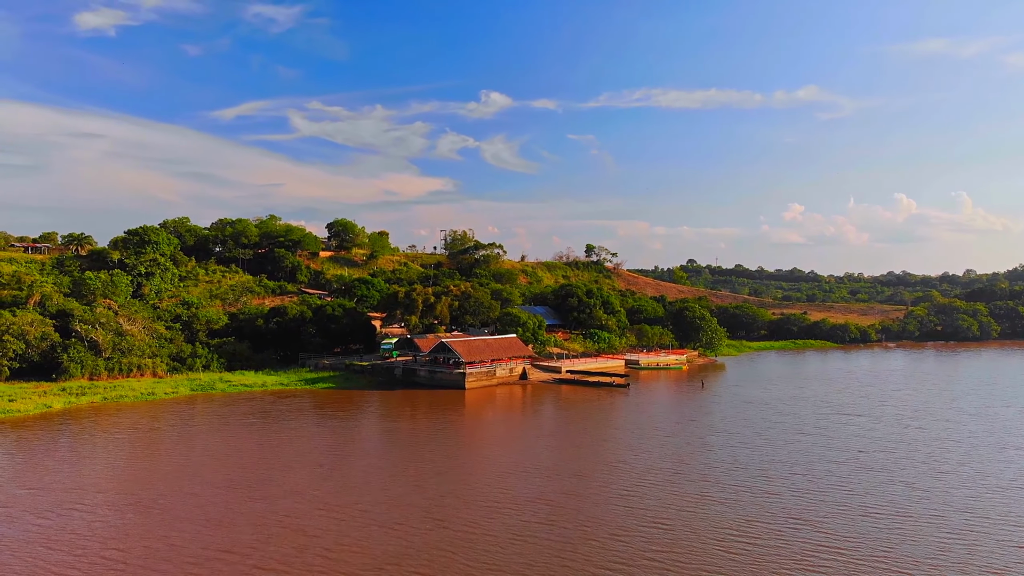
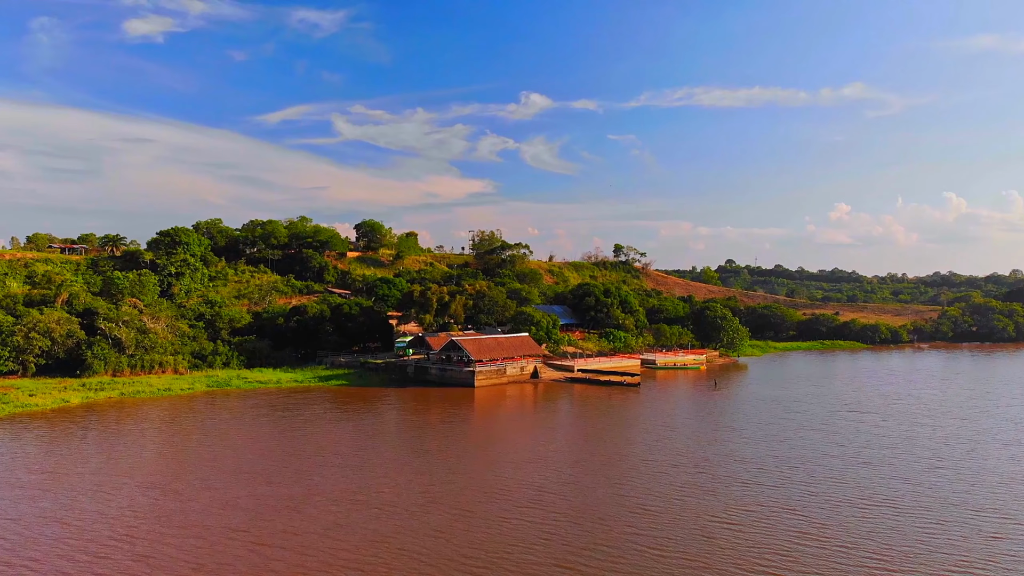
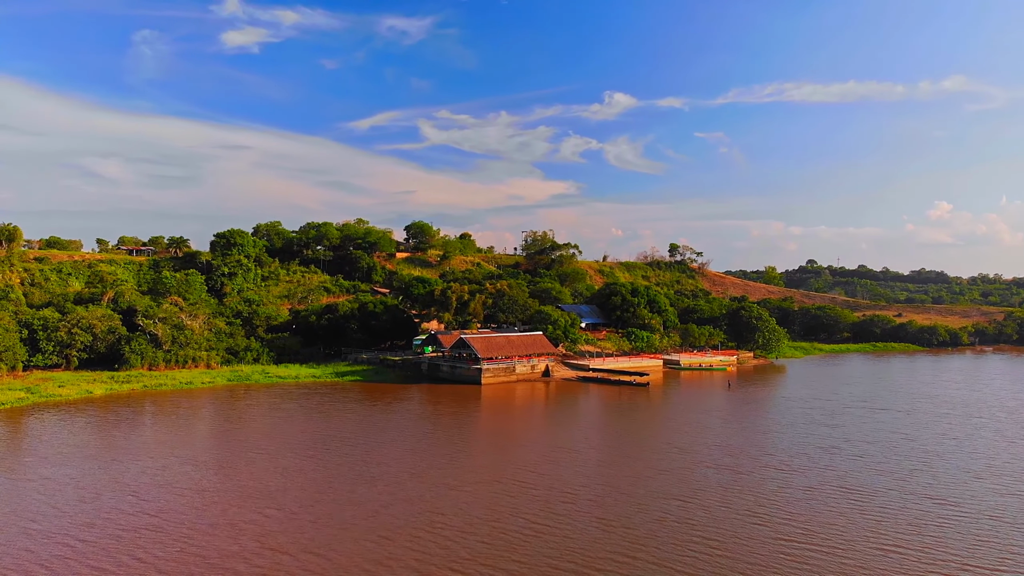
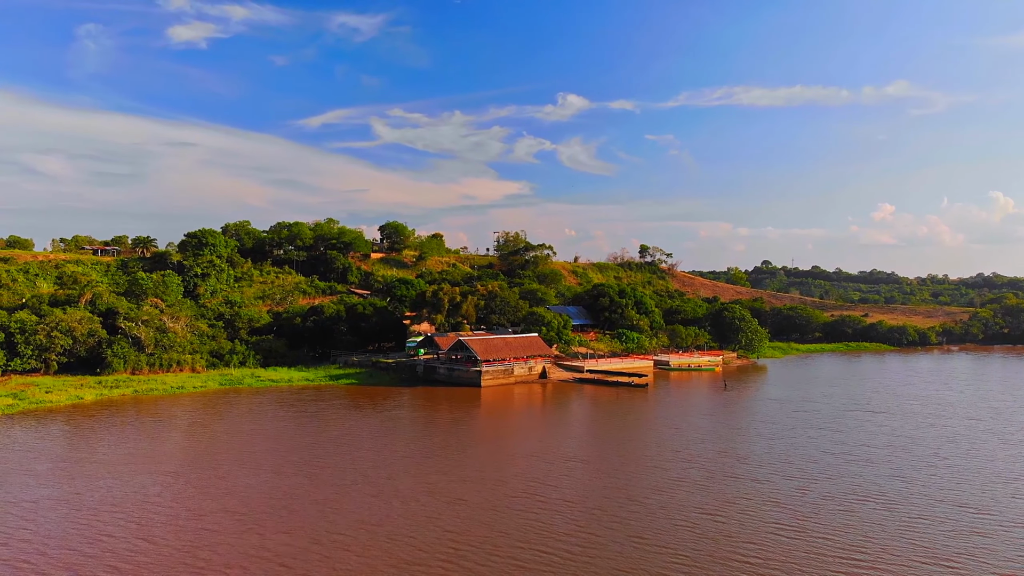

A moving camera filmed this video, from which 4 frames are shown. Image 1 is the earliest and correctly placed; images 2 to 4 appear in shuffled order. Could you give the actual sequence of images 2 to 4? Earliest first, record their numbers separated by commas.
2, 4, 3
